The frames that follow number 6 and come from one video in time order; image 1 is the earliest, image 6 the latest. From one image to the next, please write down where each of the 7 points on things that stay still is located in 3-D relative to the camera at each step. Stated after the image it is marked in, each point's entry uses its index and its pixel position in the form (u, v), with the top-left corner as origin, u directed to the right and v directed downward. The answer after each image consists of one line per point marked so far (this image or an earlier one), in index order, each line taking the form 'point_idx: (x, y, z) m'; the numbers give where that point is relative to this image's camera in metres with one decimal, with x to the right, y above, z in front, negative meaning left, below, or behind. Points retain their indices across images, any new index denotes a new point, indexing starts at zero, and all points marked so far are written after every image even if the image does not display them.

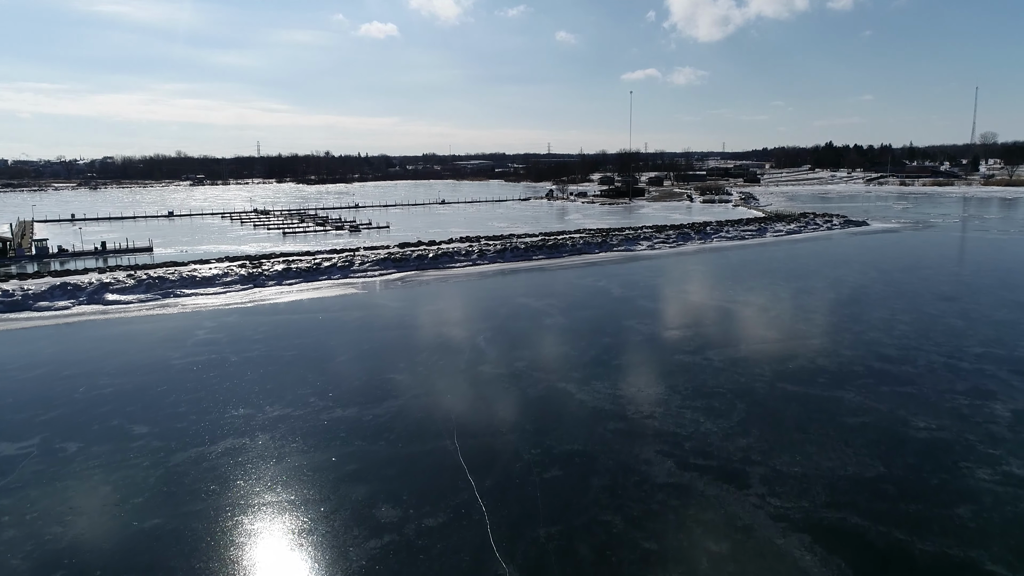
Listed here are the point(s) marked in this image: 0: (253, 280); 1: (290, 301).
0: (-3.4, +0.1, +9.8) m
1: (-2.6, -0.2, +8.9) m
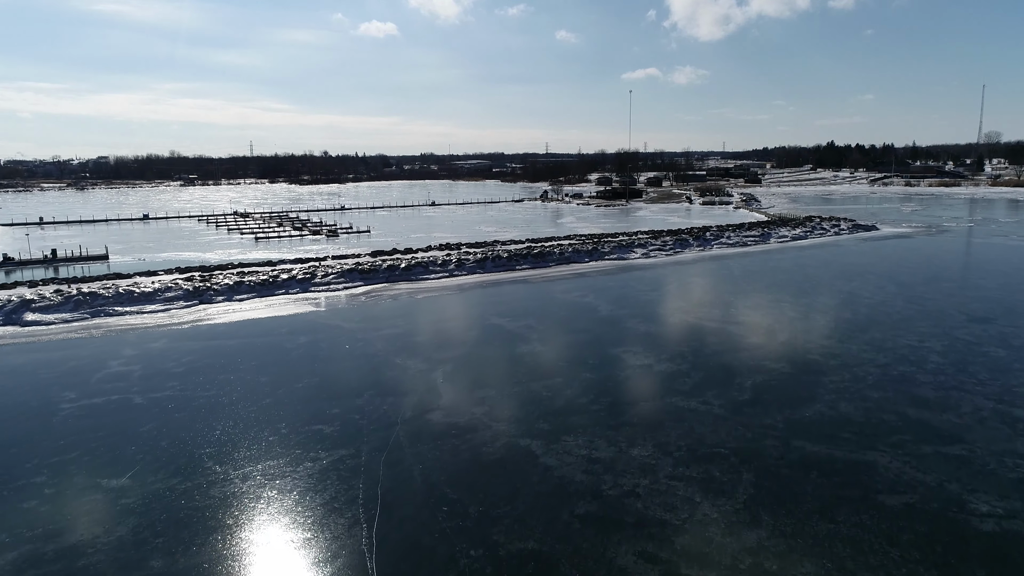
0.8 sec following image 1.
0: (-3.7, -0.1, +8.8) m
1: (-2.9, -0.3, +7.9) m
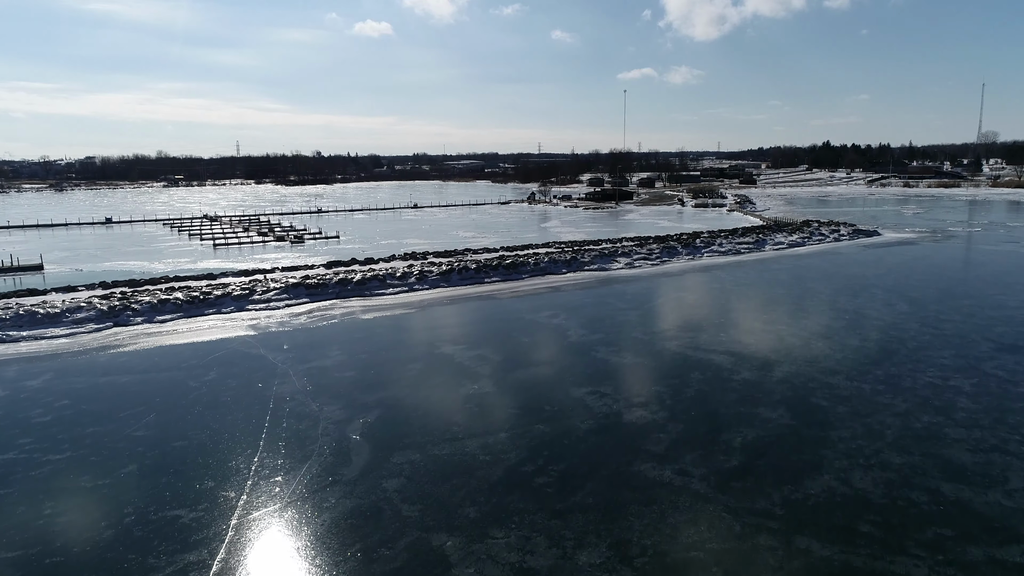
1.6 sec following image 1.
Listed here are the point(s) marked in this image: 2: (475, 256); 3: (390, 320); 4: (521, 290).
0: (-4.1, -0.3, +7.7) m
1: (-3.3, -0.5, +6.8) m
2: (-0.5, +0.5, +11.2) m
3: (-1.3, -0.3, +7.9) m
4: (+0.1, 0.0, +9.4) m
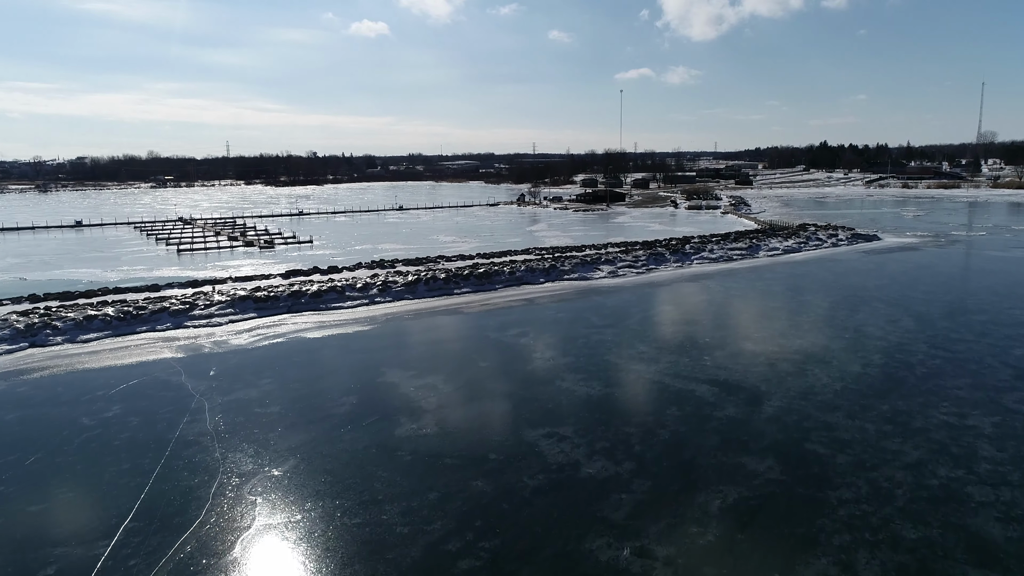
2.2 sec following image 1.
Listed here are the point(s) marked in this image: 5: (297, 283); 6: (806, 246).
0: (-4.4, -0.4, +6.9) m
1: (-3.7, -0.7, +6.0) m
2: (-0.9, +0.3, +10.4) m
3: (-1.6, -0.5, +7.1) m
4: (-0.2, -0.2, +8.7) m
5: (-2.6, +0.1, +9.0) m
6: (+5.3, +0.8, +13.4) m
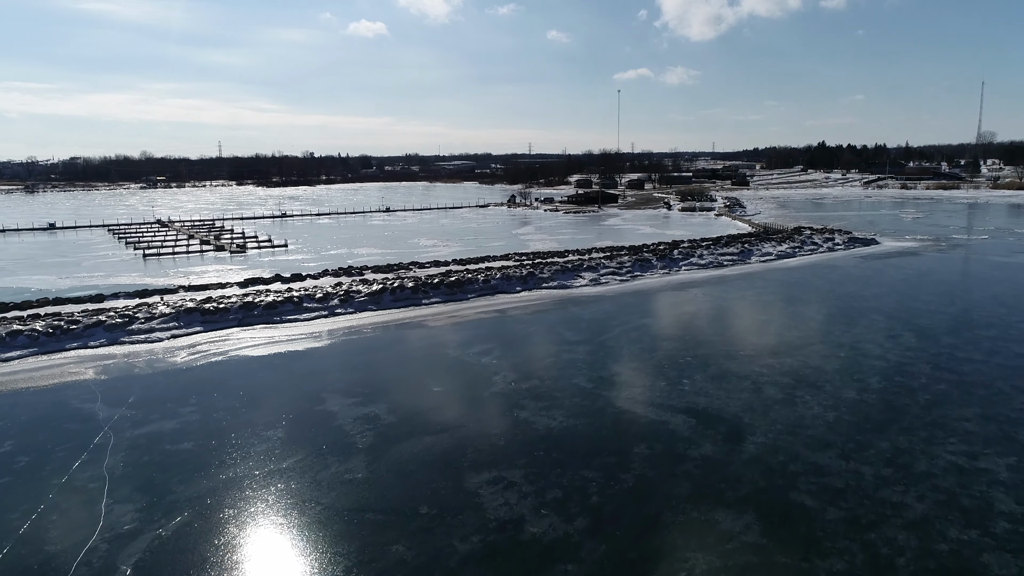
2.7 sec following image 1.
0: (-4.7, -0.5, +6.3) m
1: (-4.0, -0.8, +5.4) m
2: (-1.2, +0.2, +9.8) m
3: (-2.0, -0.6, +6.5) m
4: (-0.6, -0.3, +8.0) m
5: (-2.9, 0.0, +8.4) m
6: (+5.0, +0.6, +12.8) m
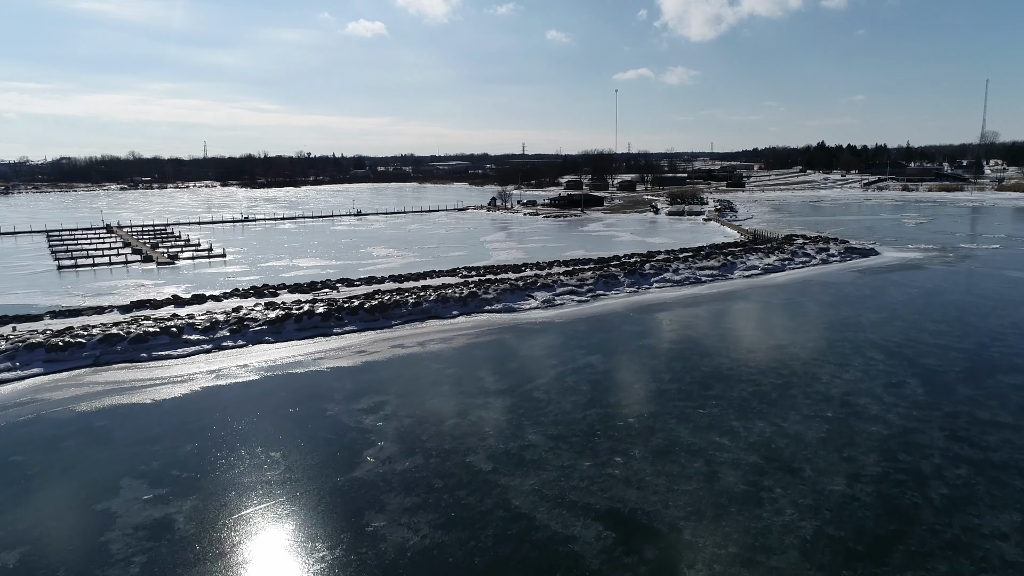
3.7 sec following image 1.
0: (-5.4, -0.8, +4.9) m
1: (-4.7, -1.1, +4.0) m
2: (-1.9, 0.0, +8.4) m
3: (-2.6, -0.9, +5.1) m
4: (-1.2, -0.5, +6.7) m
5: (-3.6, -0.3, +7.0) m
6: (+4.3, +0.4, +11.4) m
